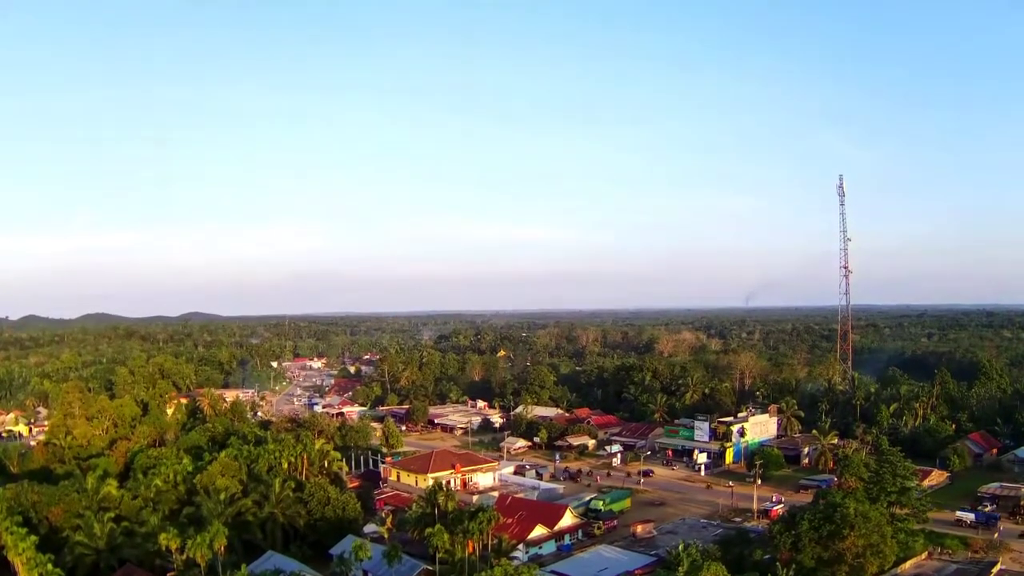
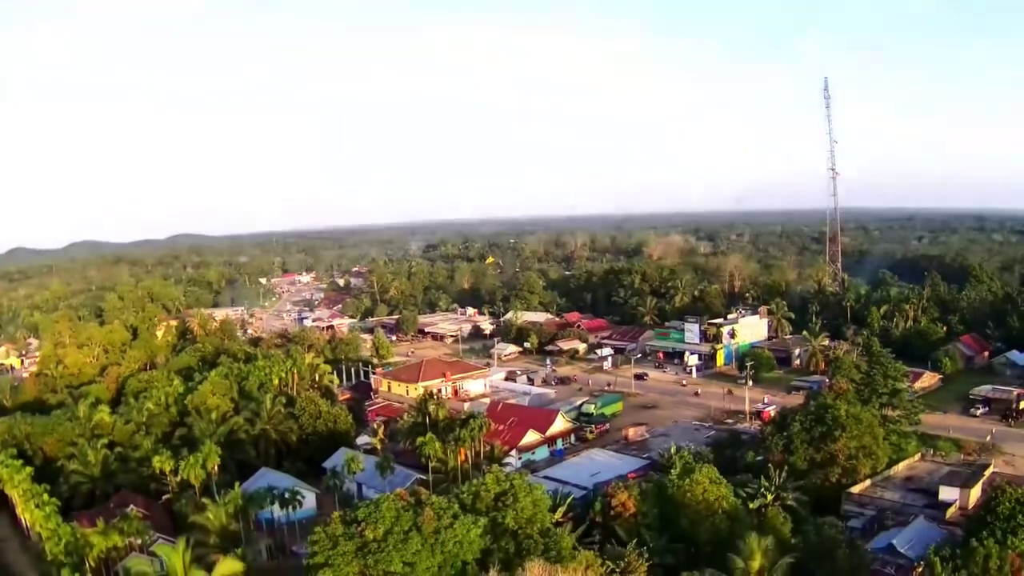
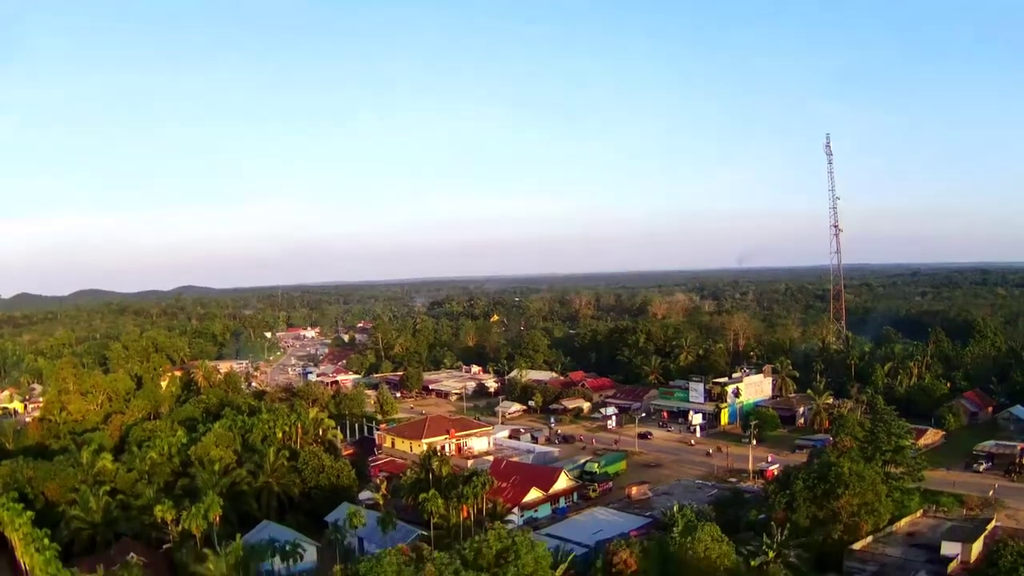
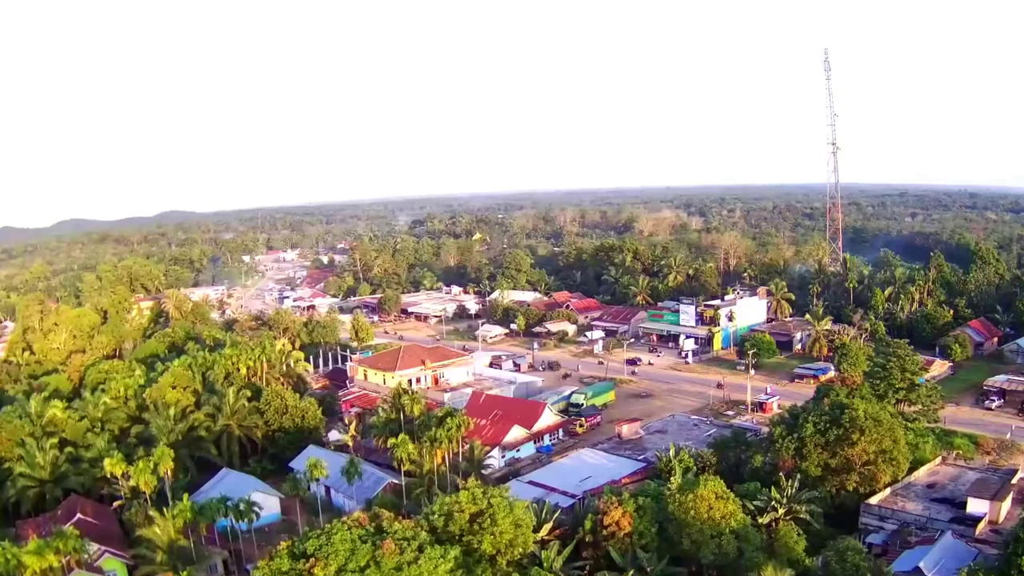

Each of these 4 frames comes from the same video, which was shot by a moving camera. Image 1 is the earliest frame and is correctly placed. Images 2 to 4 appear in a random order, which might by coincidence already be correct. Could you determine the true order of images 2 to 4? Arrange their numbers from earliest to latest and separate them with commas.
3, 2, 4
